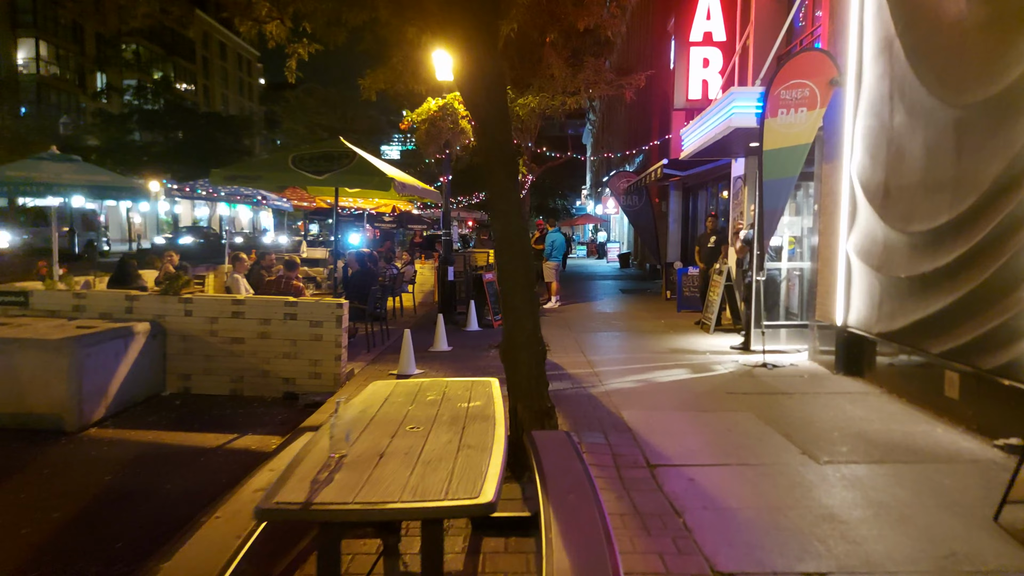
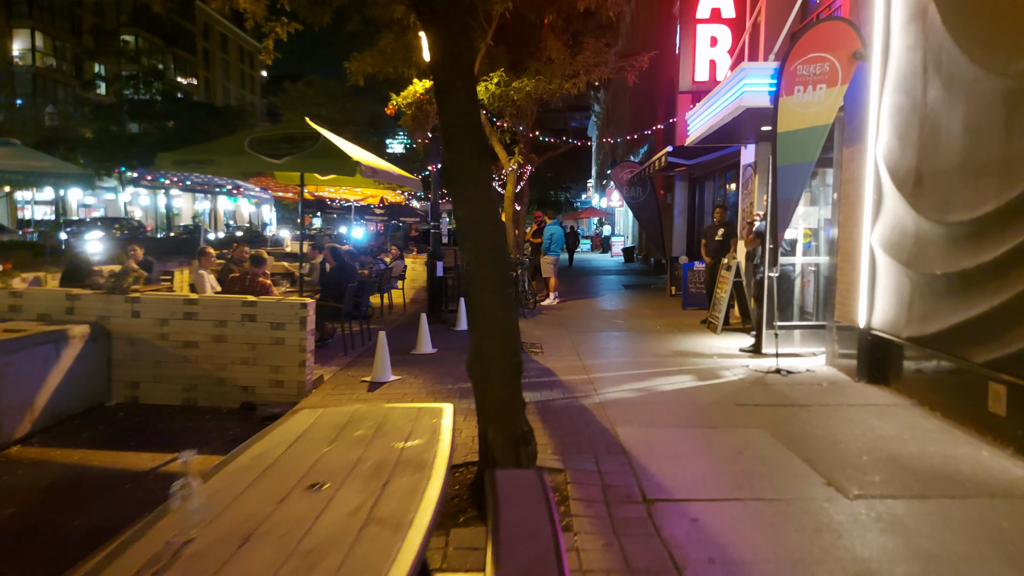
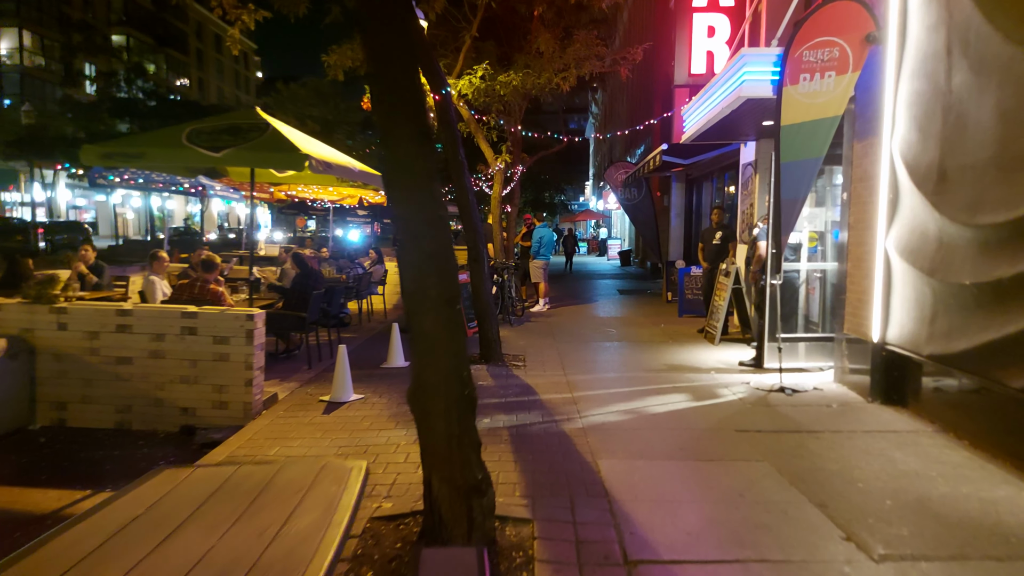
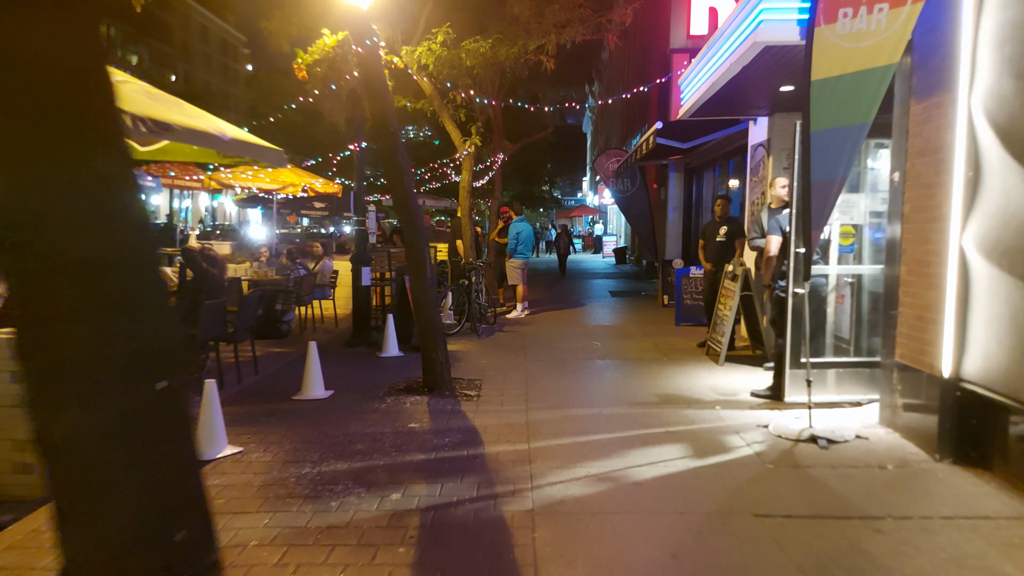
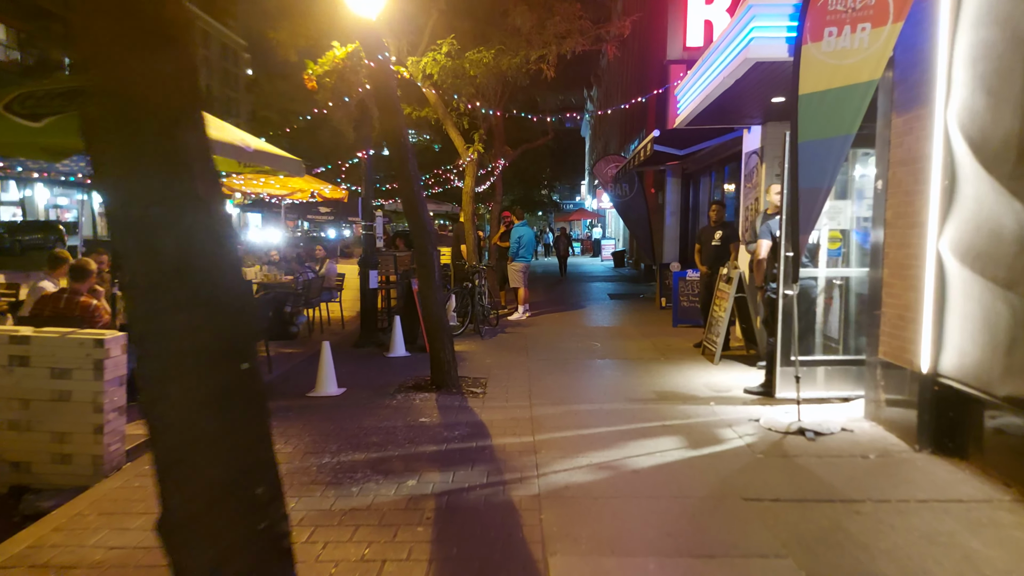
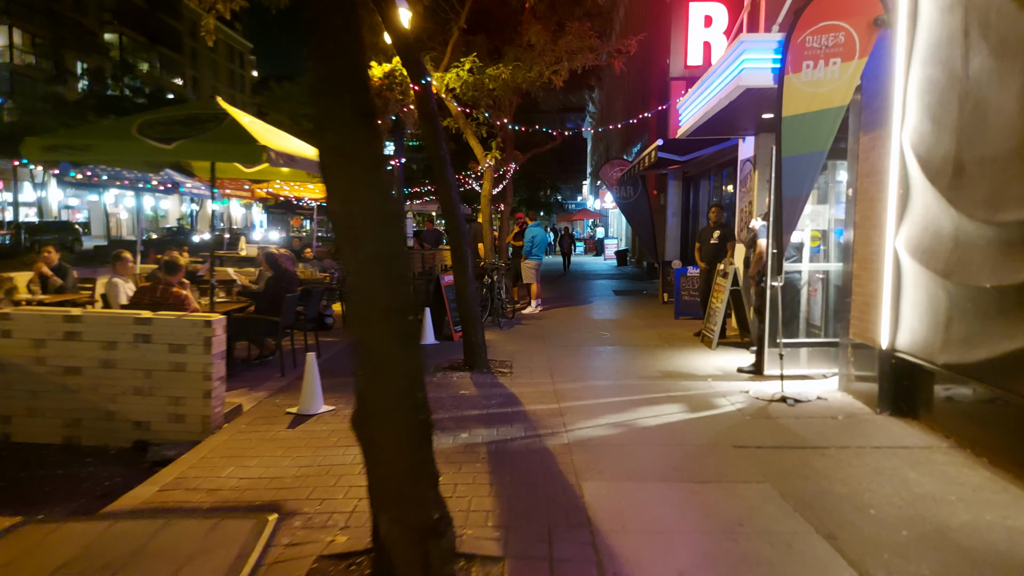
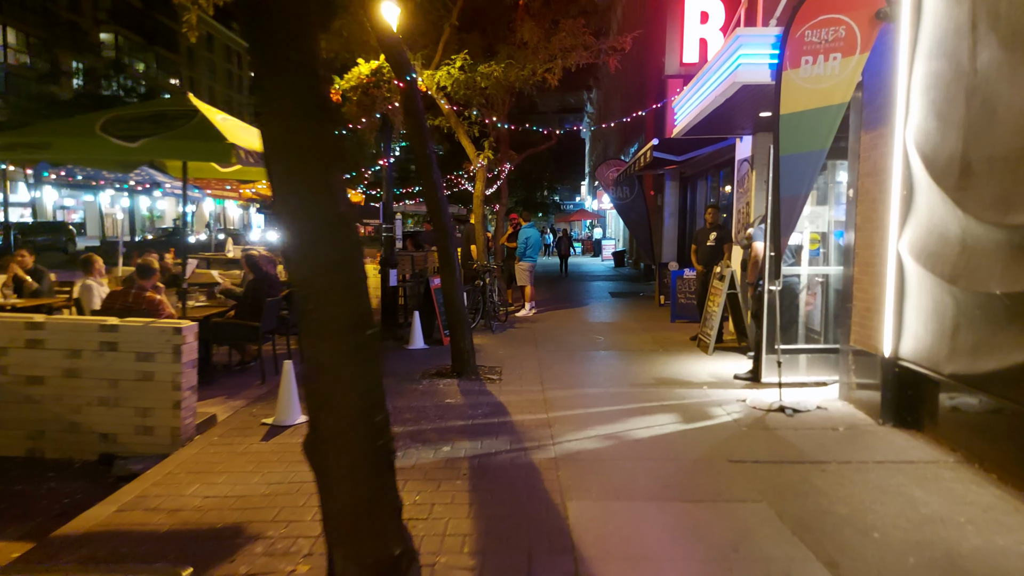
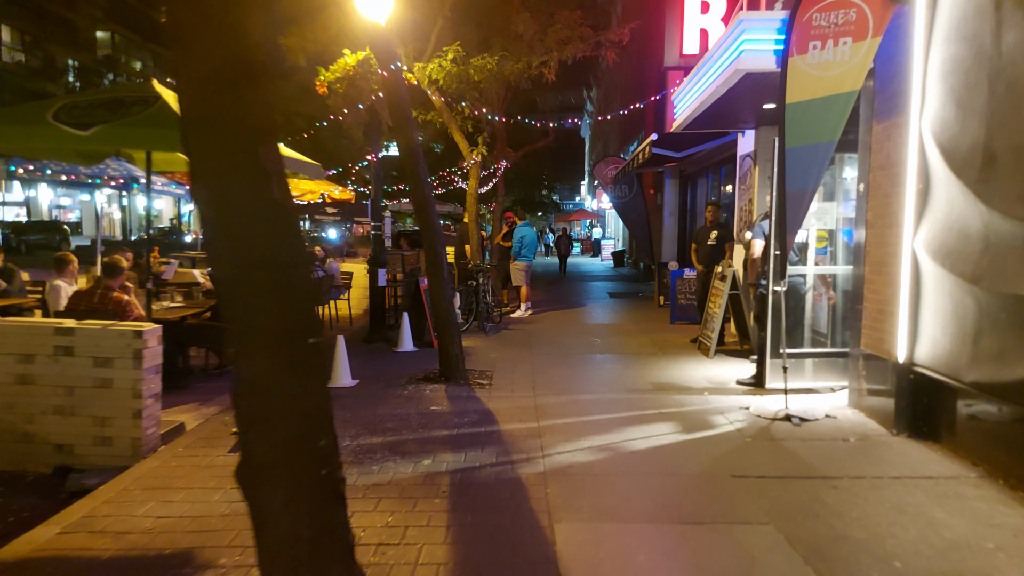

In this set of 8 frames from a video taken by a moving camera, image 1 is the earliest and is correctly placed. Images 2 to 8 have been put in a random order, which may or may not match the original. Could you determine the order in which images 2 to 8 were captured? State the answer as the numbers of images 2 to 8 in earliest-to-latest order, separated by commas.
2, 3, 6, 7, 8, 5, 4
